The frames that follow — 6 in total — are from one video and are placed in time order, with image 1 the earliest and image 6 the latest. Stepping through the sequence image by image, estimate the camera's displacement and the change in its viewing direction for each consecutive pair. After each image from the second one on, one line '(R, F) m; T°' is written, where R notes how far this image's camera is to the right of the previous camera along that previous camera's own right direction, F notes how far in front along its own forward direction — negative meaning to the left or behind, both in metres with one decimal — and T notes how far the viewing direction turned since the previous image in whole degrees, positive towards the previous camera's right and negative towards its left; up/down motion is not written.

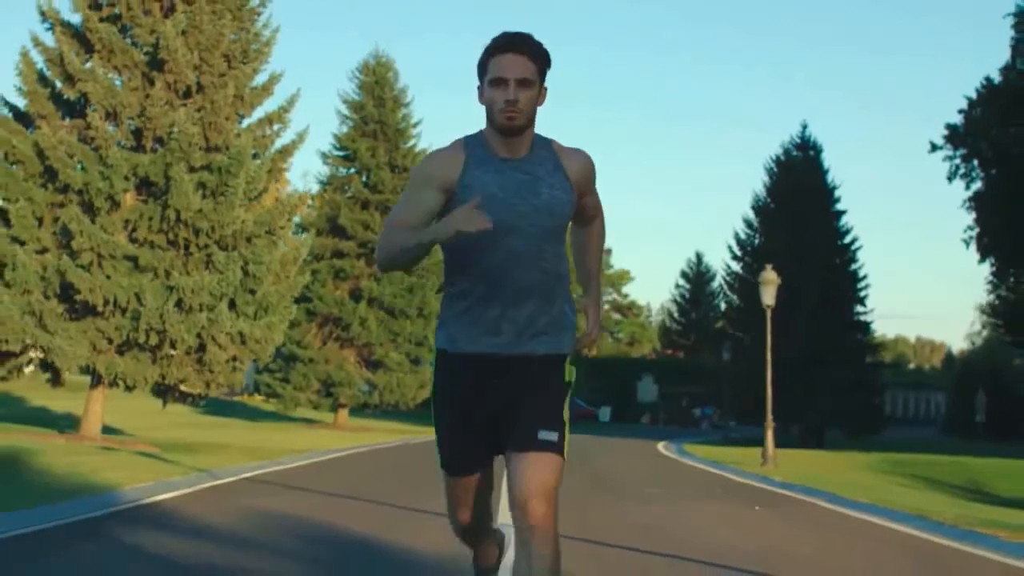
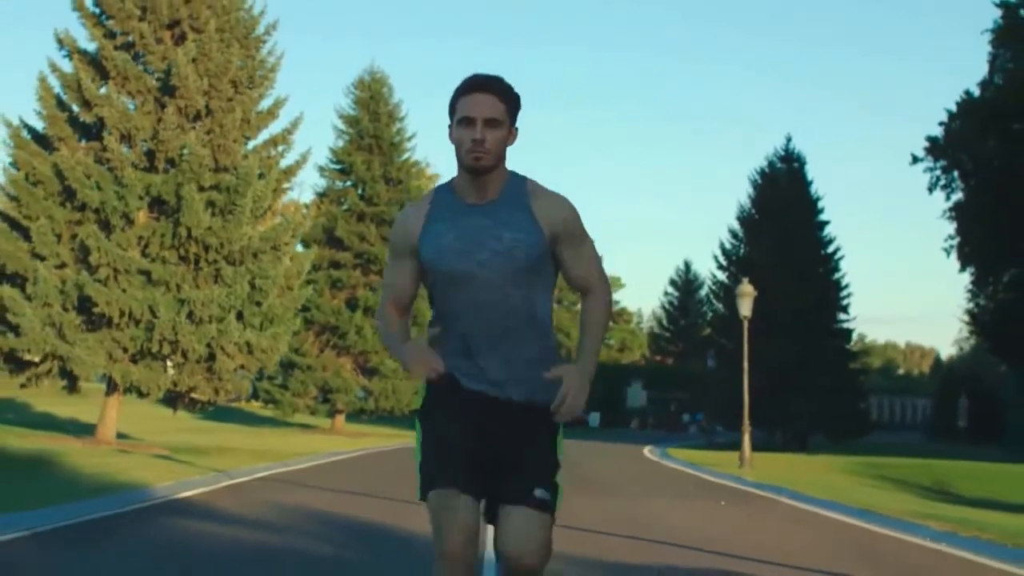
(0.0, -1.2) m; 0°
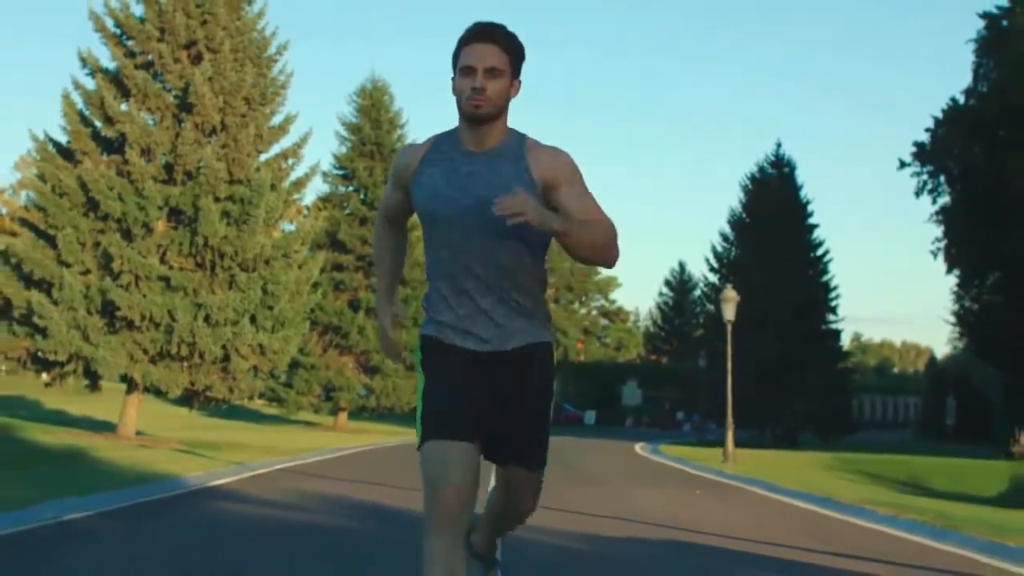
(0.0, -1.3) m; 0°
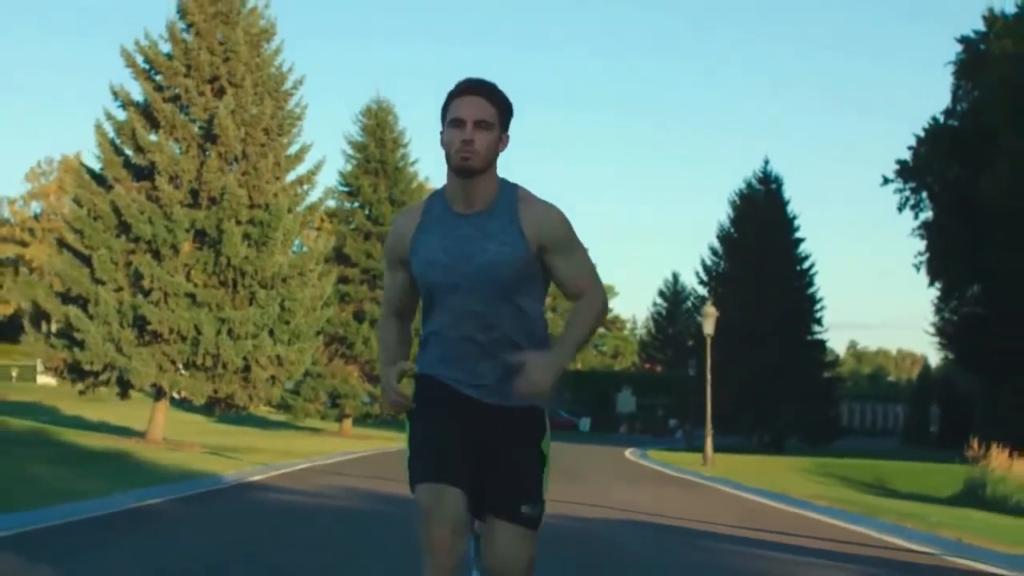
(0.0, -2.0) m; 0°
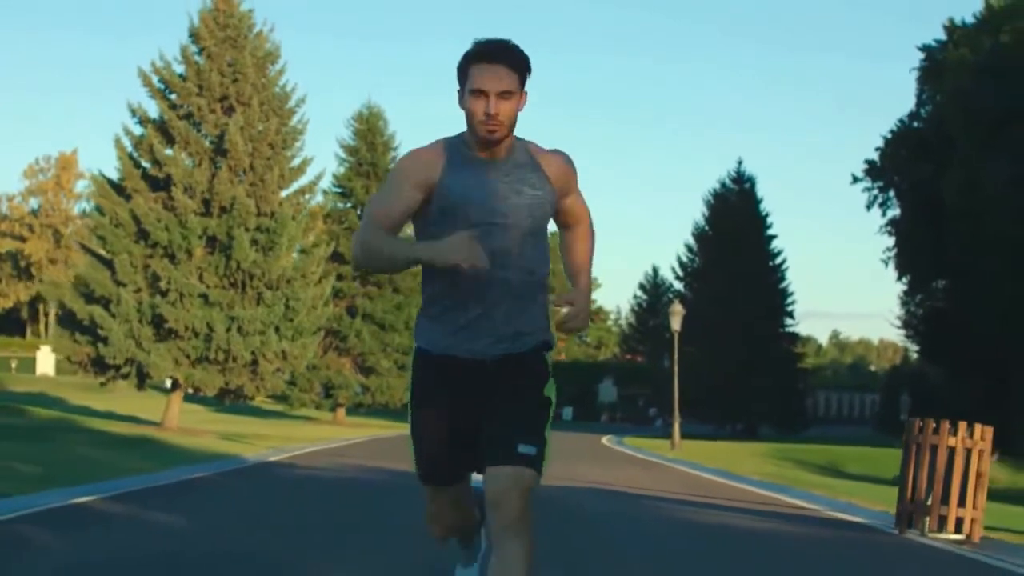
(0.0, -2.4) m; +1°
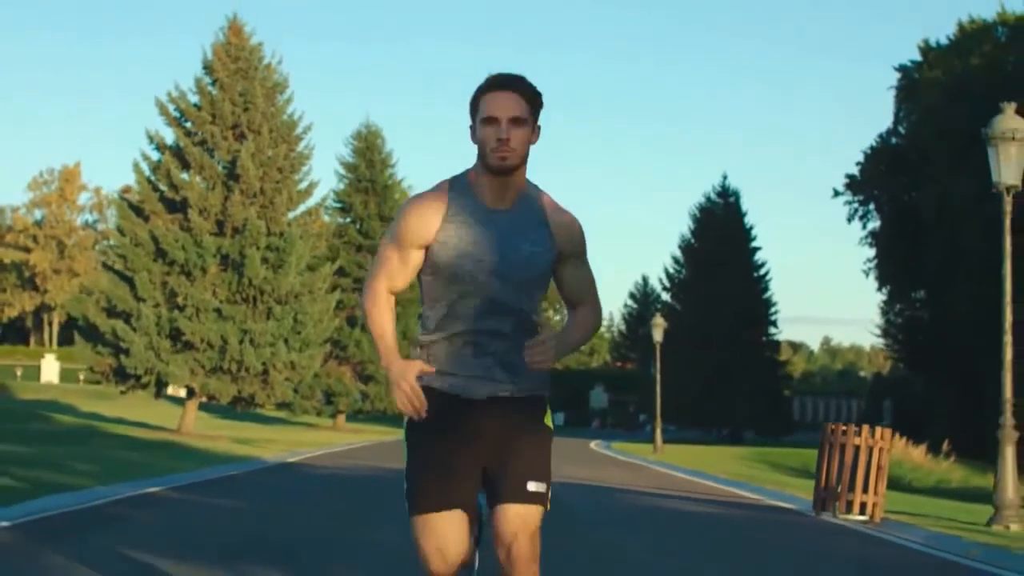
(0.0, -2.0) m; 0°
